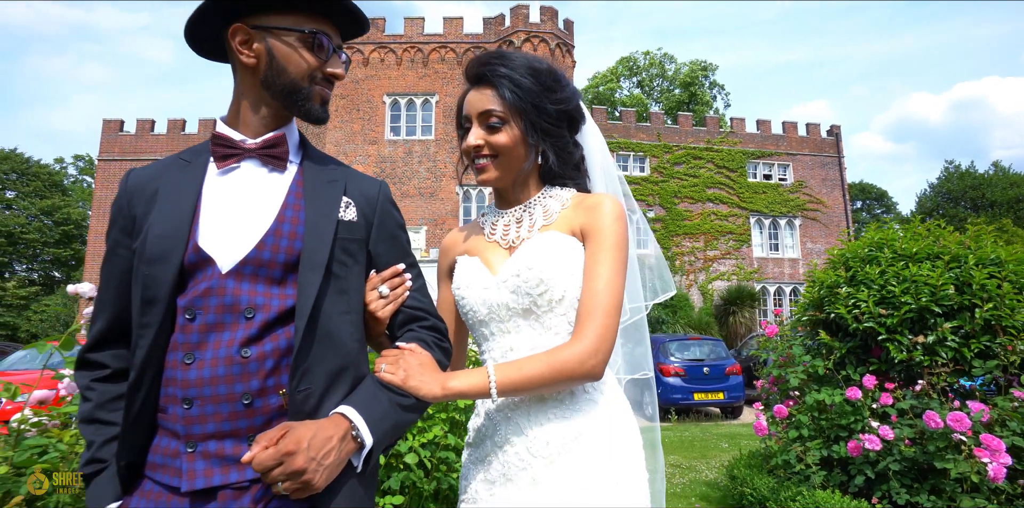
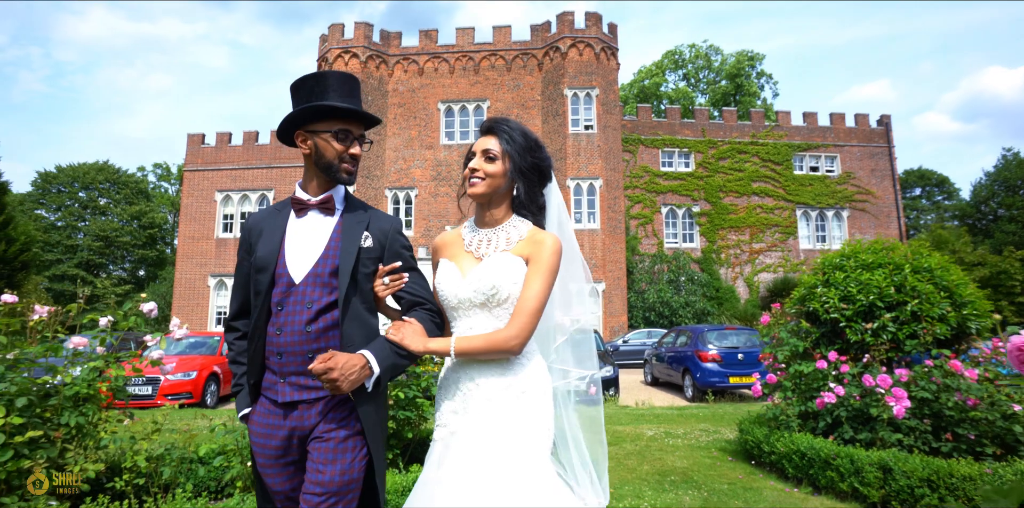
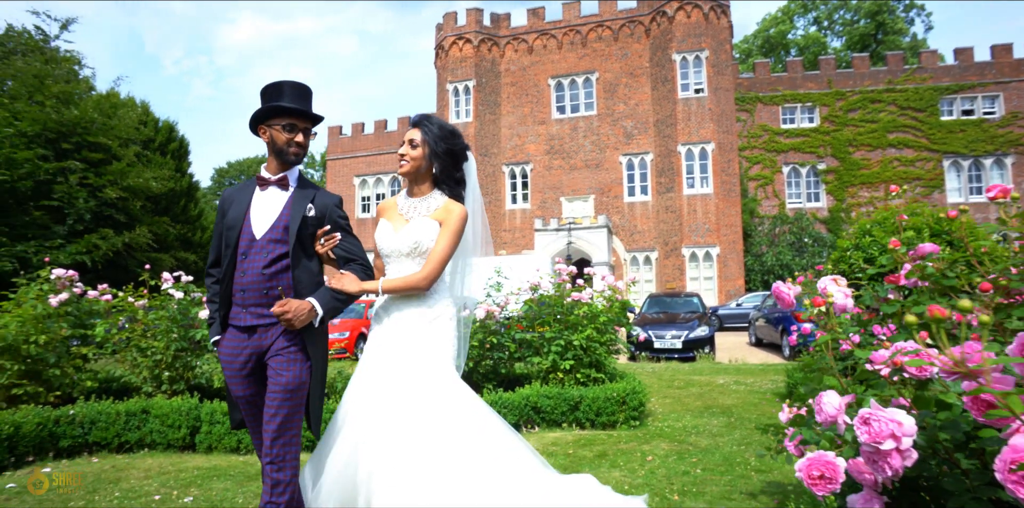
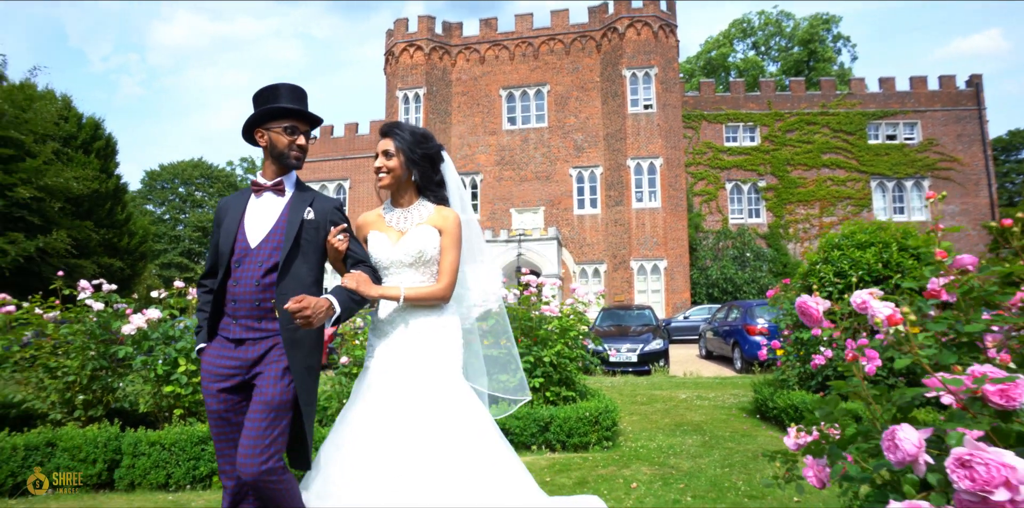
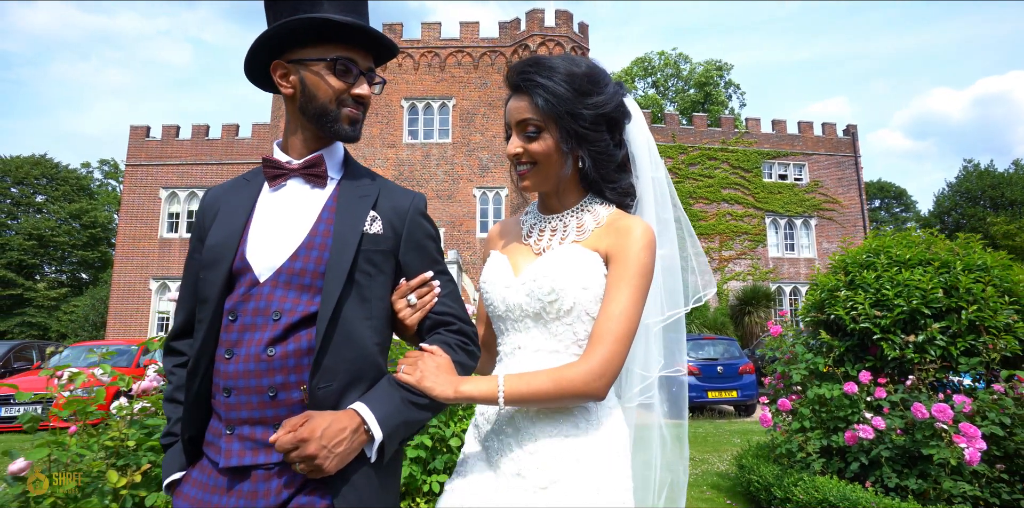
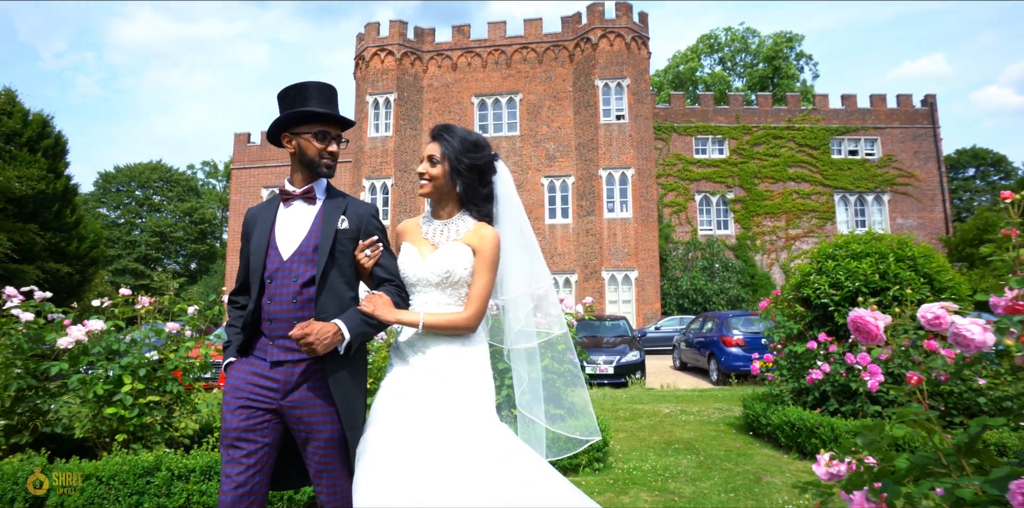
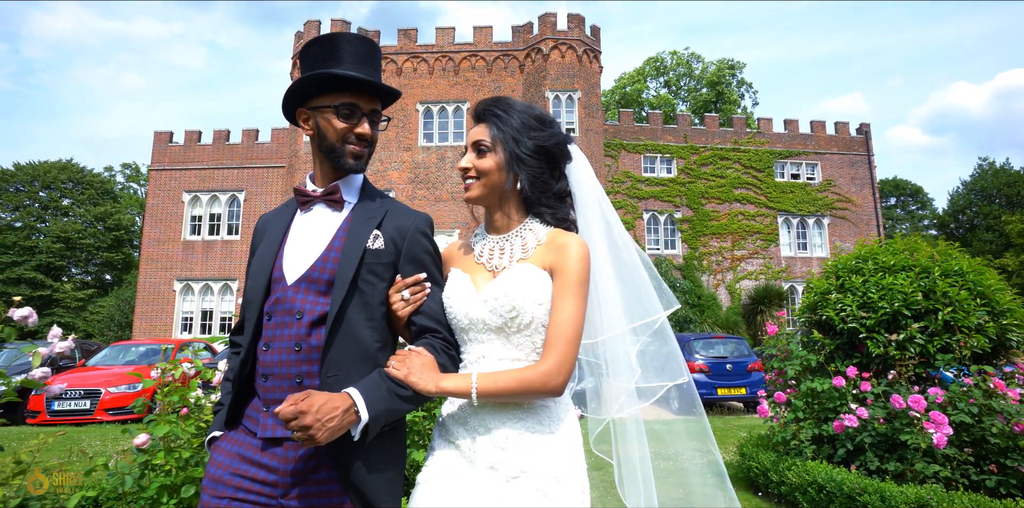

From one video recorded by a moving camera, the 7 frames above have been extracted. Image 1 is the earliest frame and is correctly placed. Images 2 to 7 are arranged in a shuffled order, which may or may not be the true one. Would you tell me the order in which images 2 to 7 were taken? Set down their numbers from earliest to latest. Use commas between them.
5, 7, 2, 6, 4, 3
